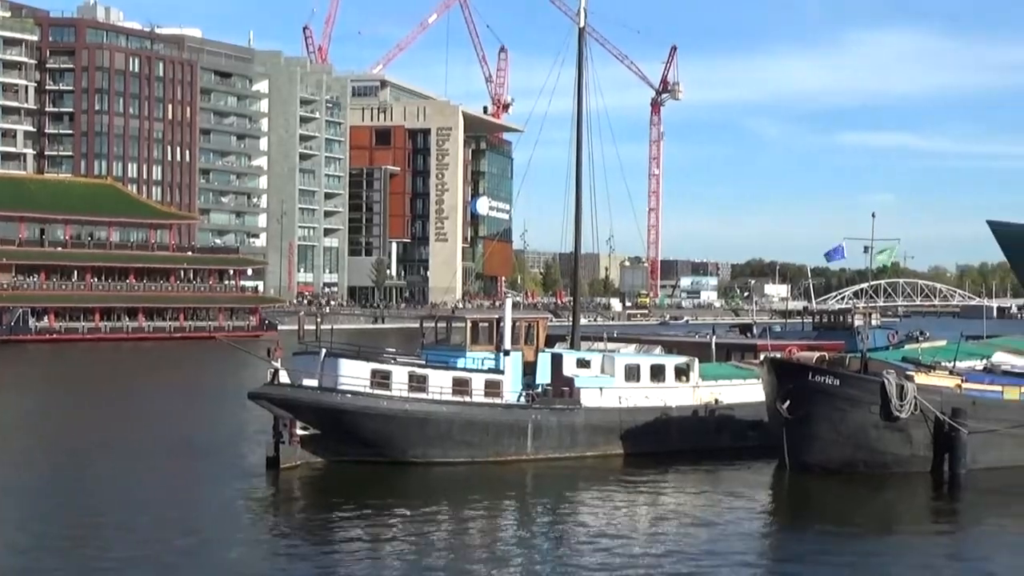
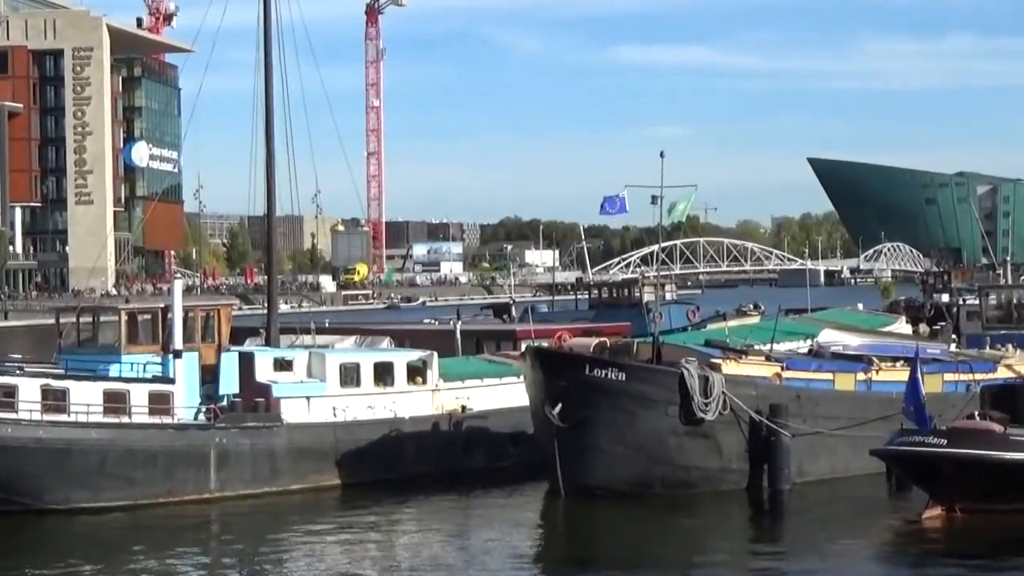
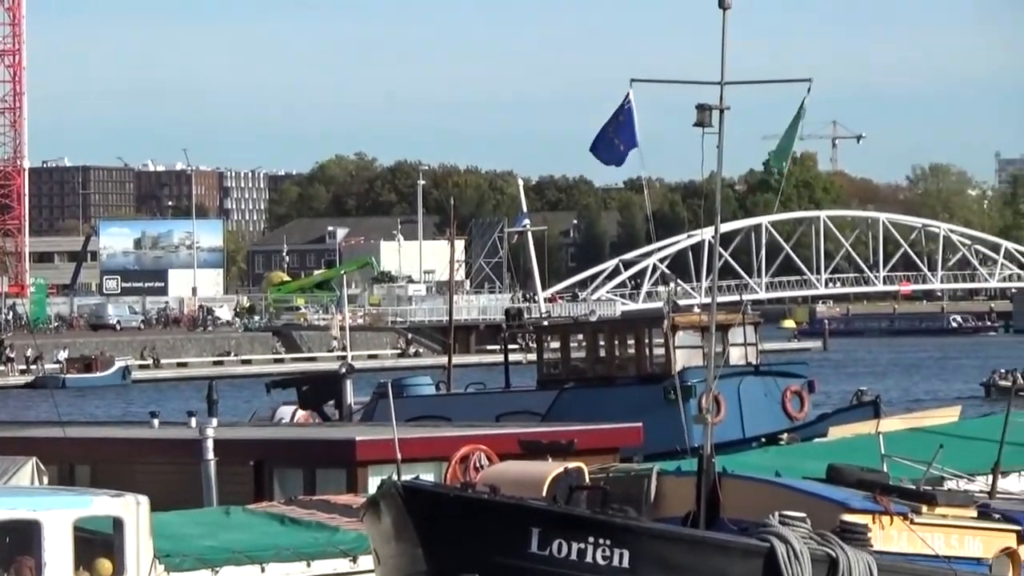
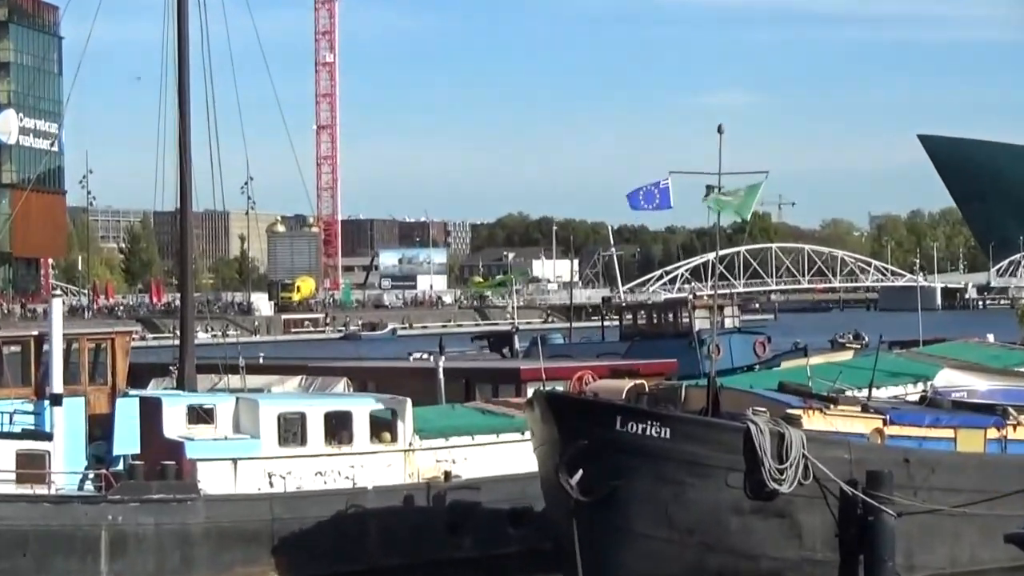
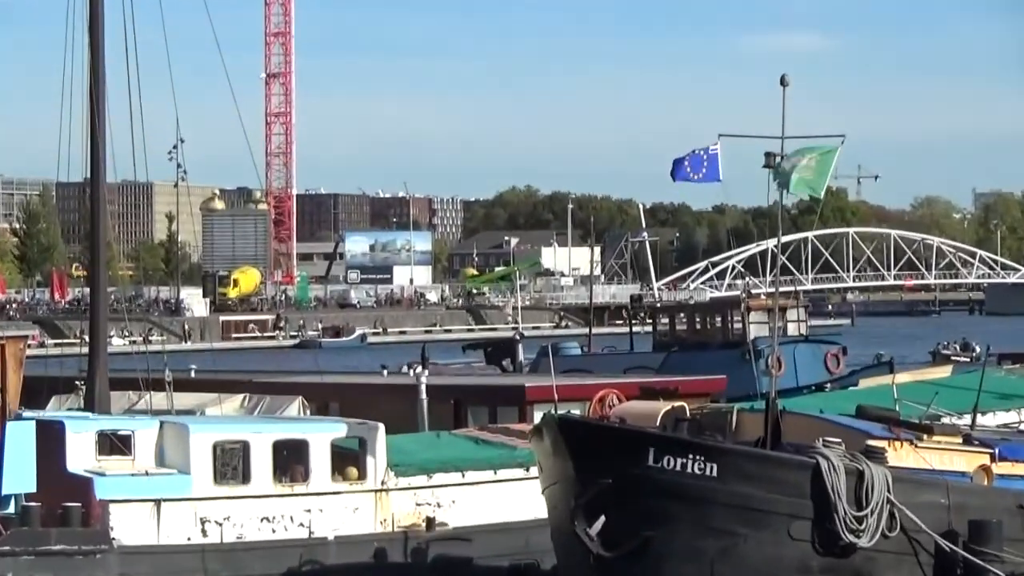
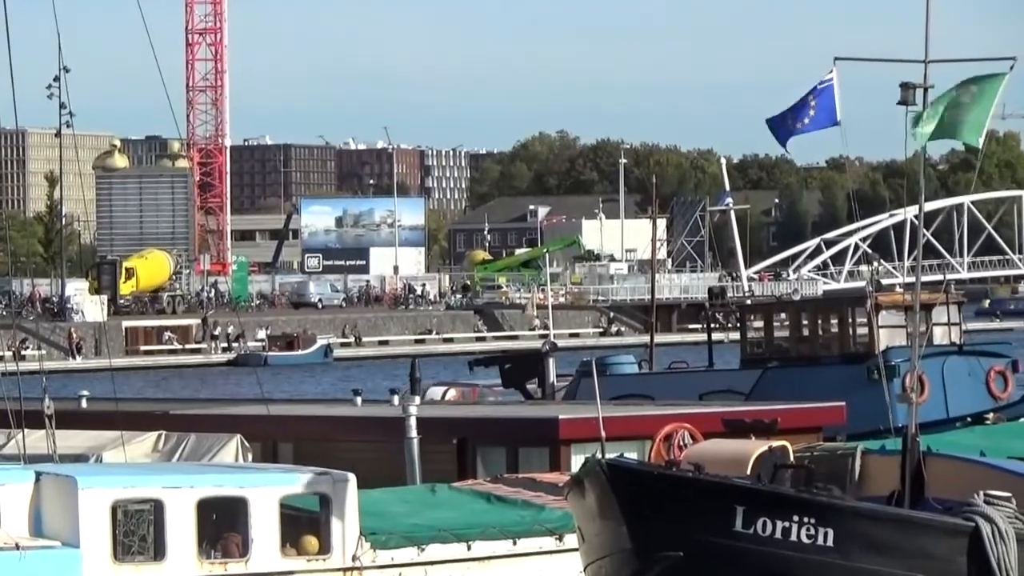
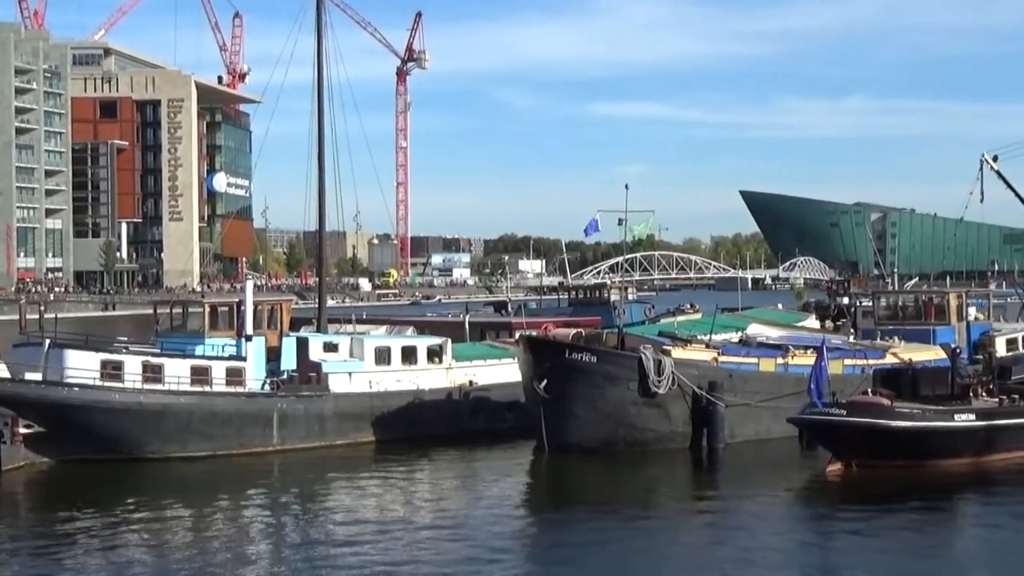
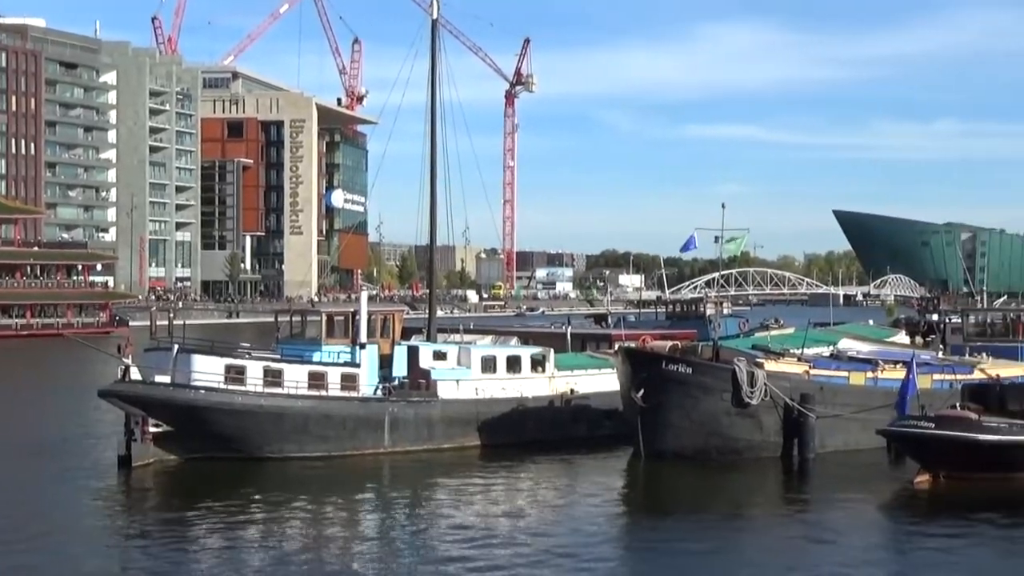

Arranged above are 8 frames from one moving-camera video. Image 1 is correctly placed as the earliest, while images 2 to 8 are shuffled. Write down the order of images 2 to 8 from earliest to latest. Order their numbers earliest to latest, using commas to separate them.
8, 7, 2, 4, 5, 6, 3
